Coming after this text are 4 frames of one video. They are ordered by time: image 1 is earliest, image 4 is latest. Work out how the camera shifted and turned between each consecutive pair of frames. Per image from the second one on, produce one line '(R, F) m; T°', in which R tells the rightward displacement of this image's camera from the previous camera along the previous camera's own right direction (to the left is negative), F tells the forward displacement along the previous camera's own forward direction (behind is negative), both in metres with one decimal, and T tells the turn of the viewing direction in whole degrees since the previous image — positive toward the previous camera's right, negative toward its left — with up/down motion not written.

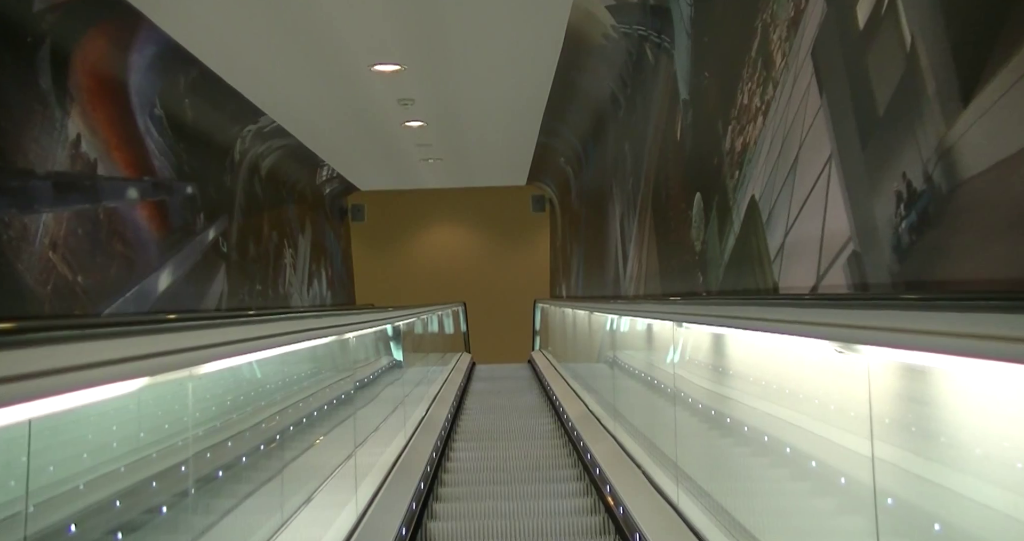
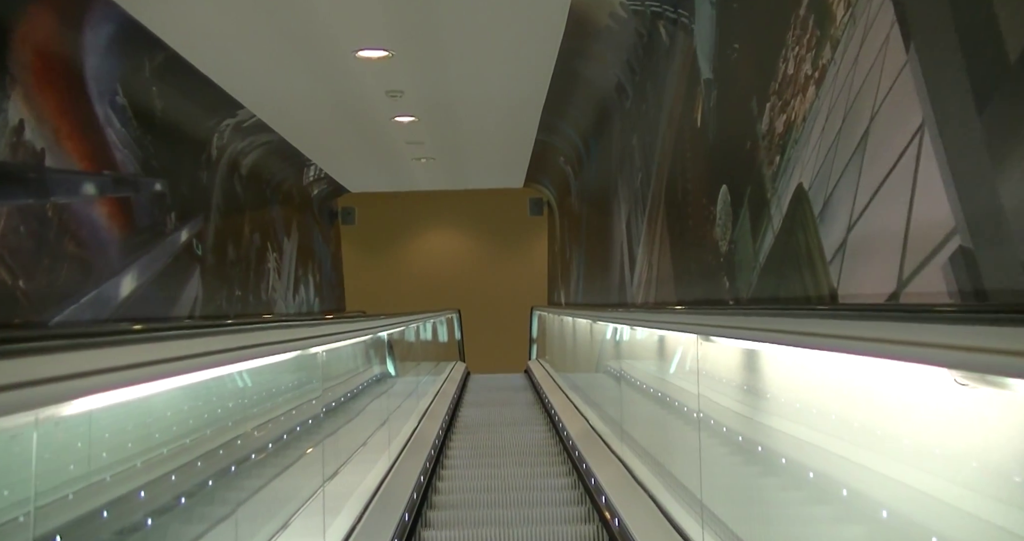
(0.0, +0.5) m; 0°
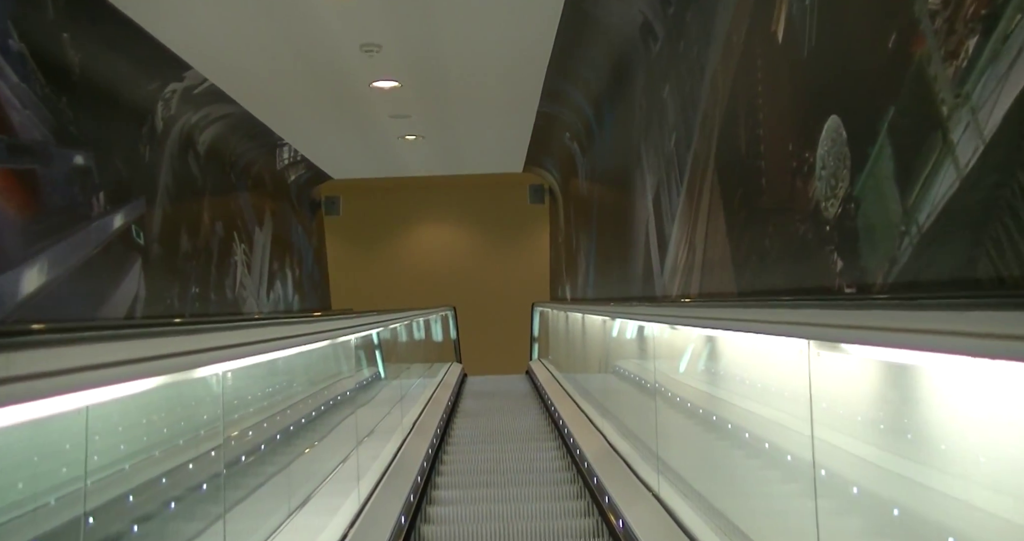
(0.0, +1.1) m; 0°
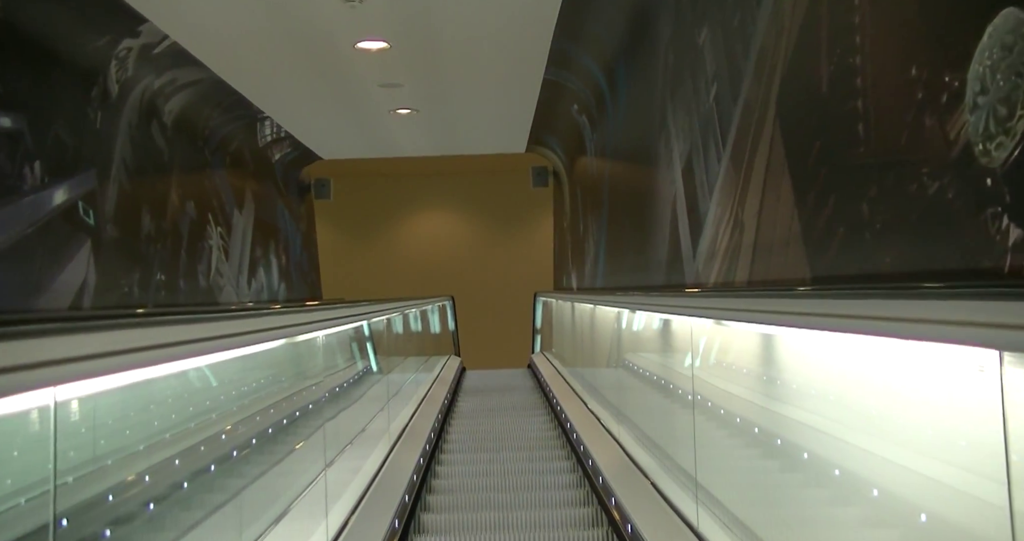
(0.0, +0.8) m; 0°
